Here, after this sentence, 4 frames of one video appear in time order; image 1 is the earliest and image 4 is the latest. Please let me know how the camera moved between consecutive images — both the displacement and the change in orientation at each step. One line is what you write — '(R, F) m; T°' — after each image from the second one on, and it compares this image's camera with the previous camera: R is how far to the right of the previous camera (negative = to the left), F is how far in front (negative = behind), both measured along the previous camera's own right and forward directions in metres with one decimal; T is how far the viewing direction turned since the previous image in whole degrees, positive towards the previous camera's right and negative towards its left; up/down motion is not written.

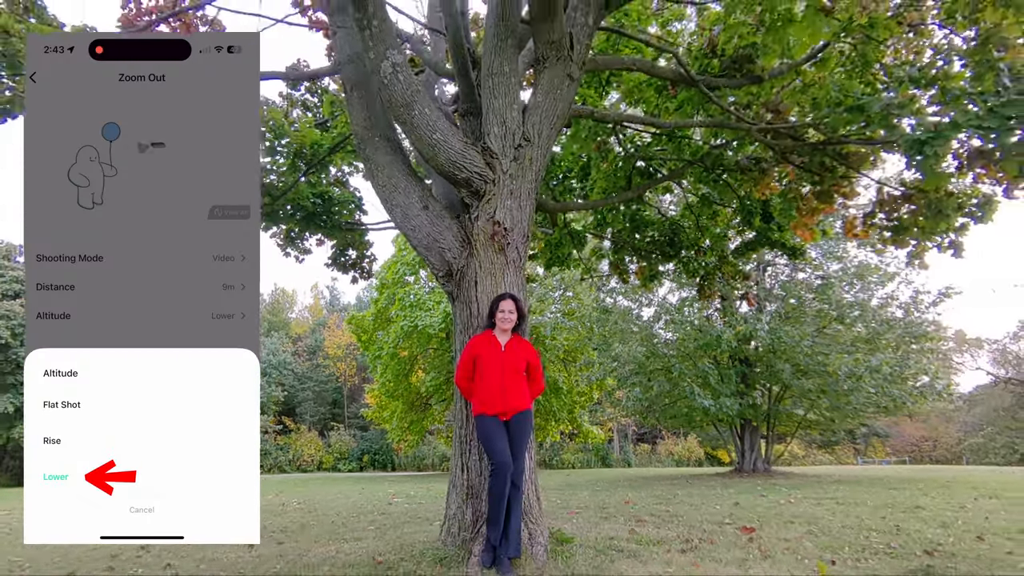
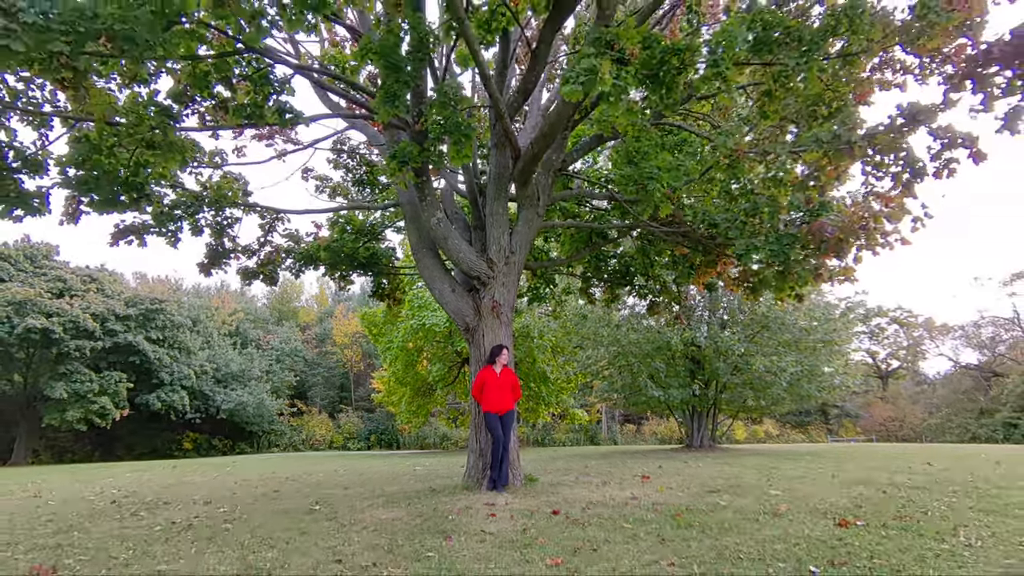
(+0.1, -3.1) m; 0°
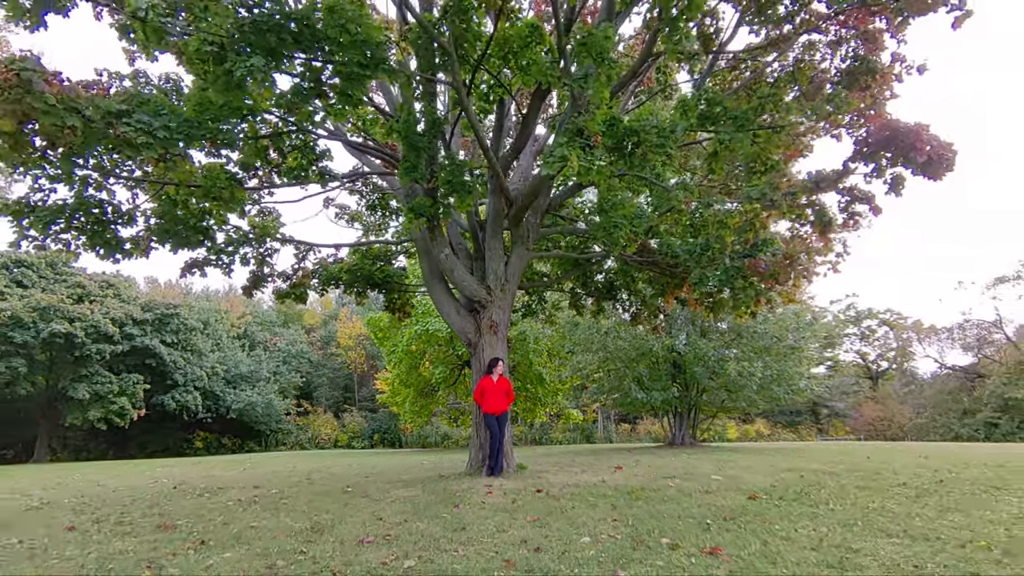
(+0.1, -1.5) m; 0°
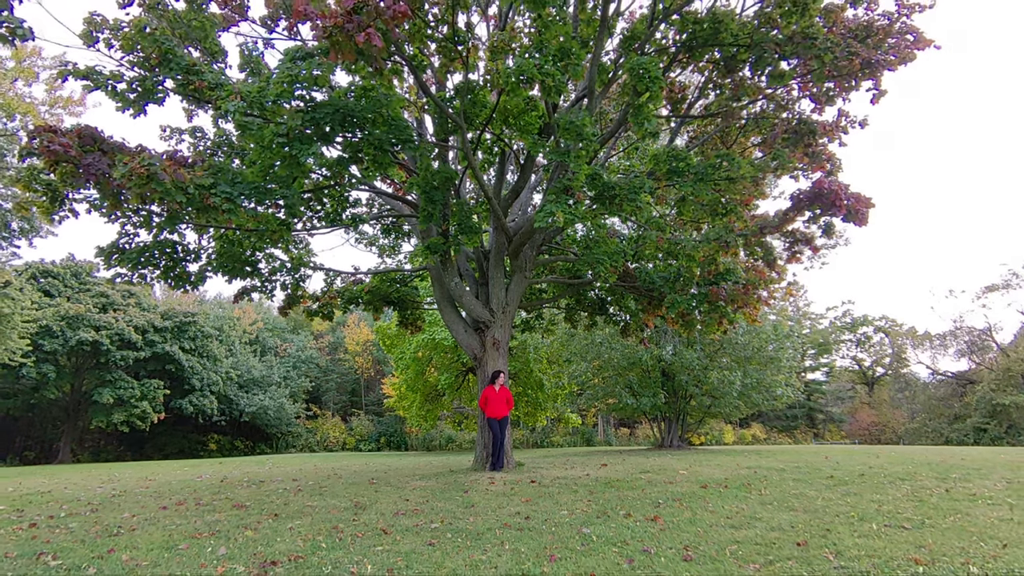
(+0.1, -1.5) m; 0°
